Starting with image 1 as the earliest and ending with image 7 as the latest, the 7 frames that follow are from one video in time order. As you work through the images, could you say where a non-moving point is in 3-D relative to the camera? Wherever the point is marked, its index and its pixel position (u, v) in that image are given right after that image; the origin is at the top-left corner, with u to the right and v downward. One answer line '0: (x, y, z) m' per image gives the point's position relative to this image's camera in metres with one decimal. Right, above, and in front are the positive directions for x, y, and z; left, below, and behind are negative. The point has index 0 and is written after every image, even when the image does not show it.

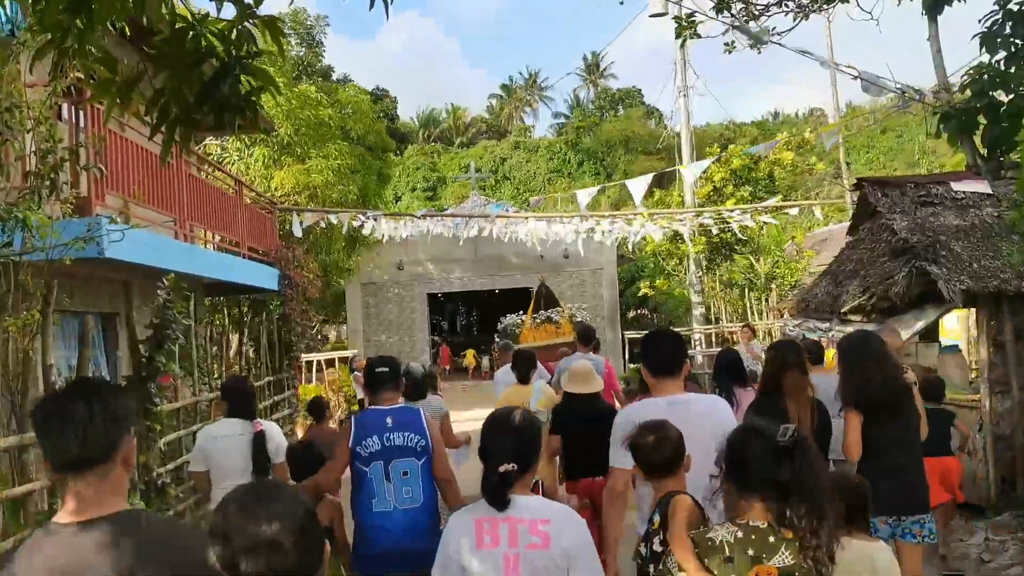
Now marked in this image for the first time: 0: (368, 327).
0: (-3.1, -0.8, +17.5) m
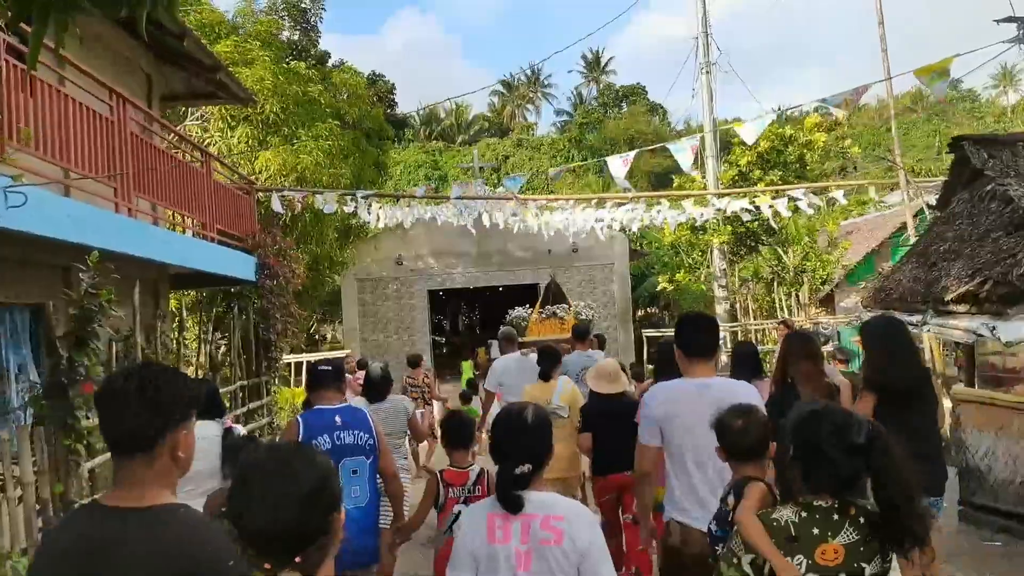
0: (-3.0, -0.7, +16.6) m
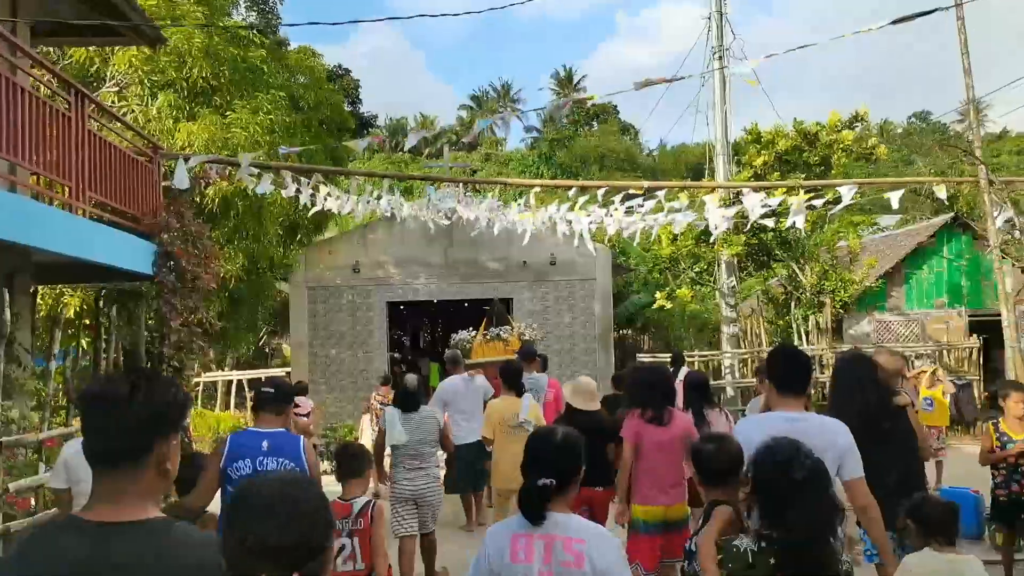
0: (-3.6, -0.9, +14.8) m
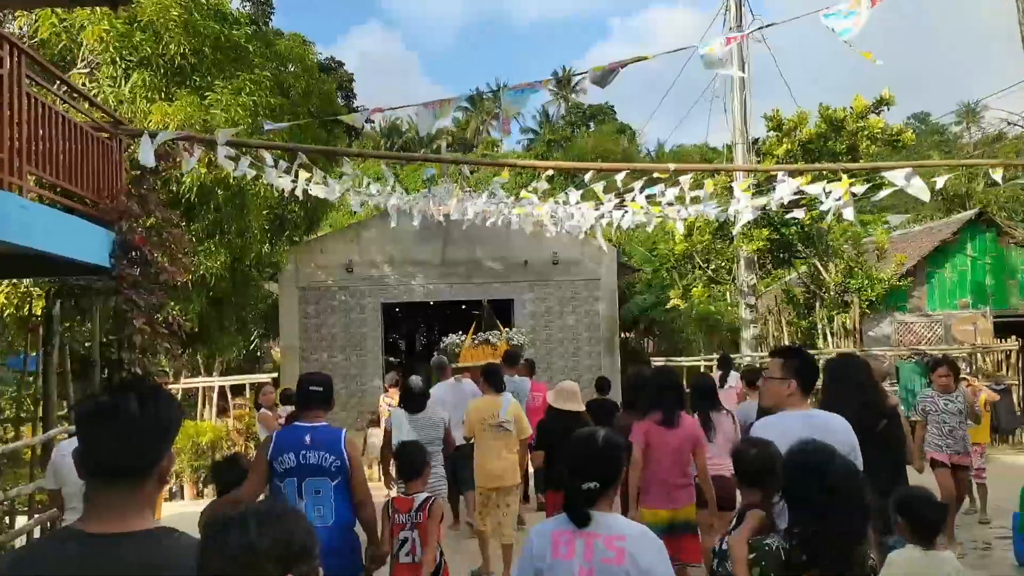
0: (-3.6, -0.9, +14.2) m
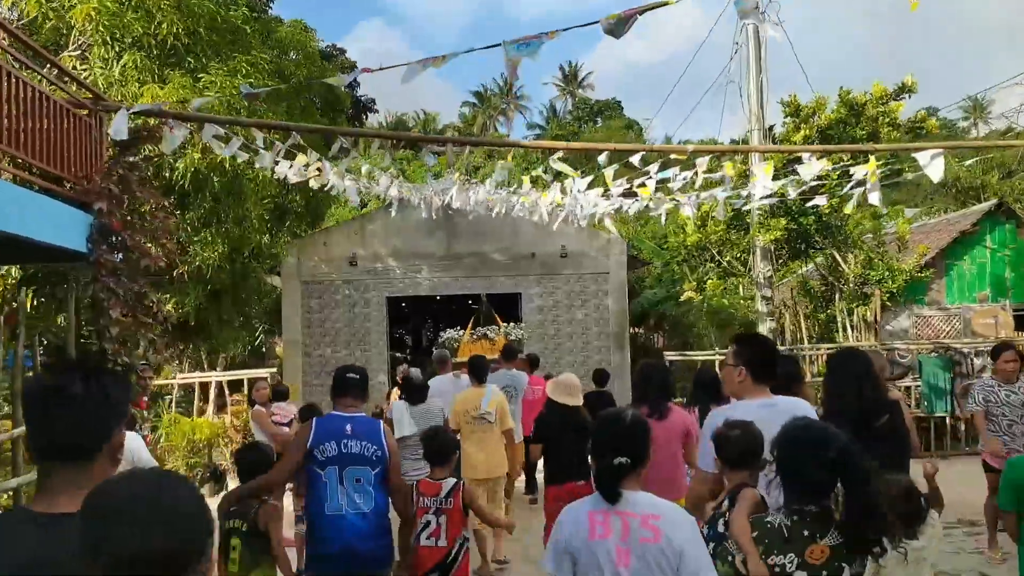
0: (-3.5, -0.8, +13.9) m
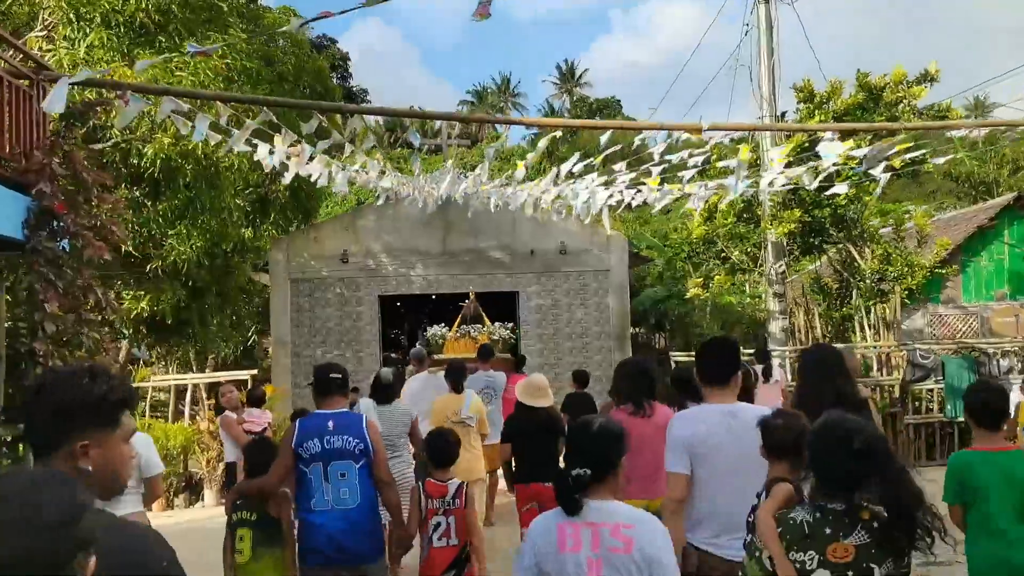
0: (-3.5, -0.8, +13.5) m
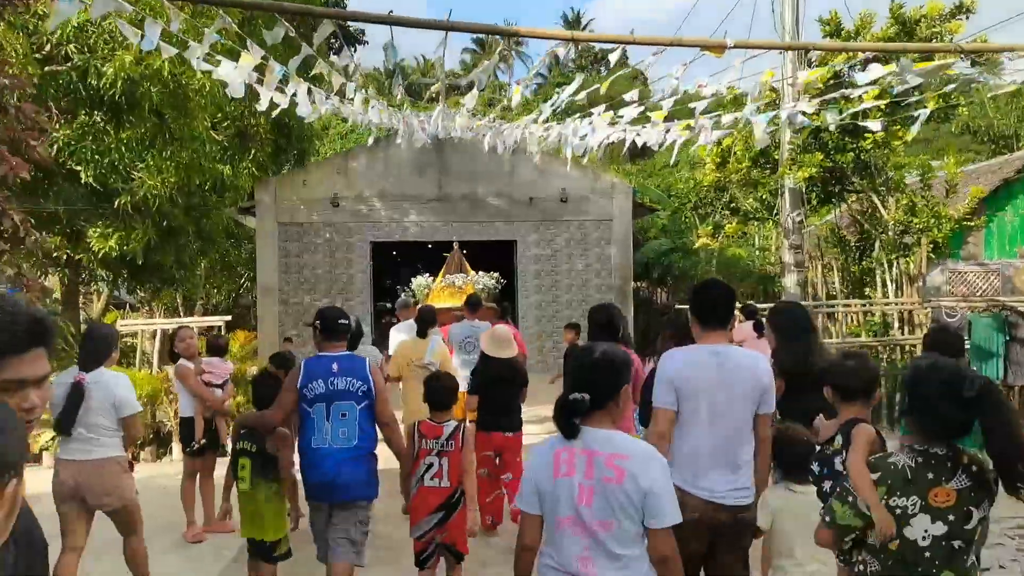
0: (-3.5, +0.1, +13.0) m
